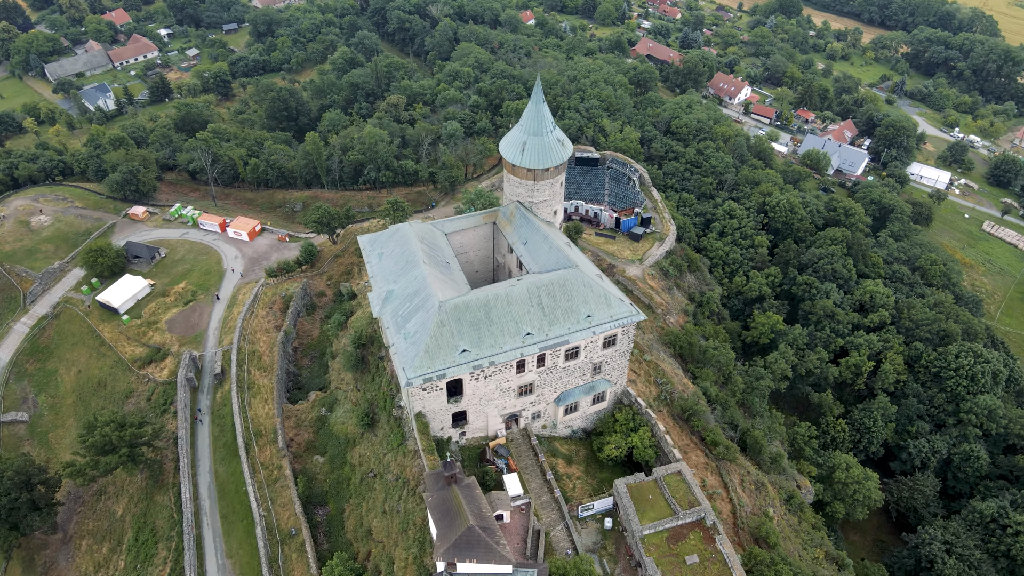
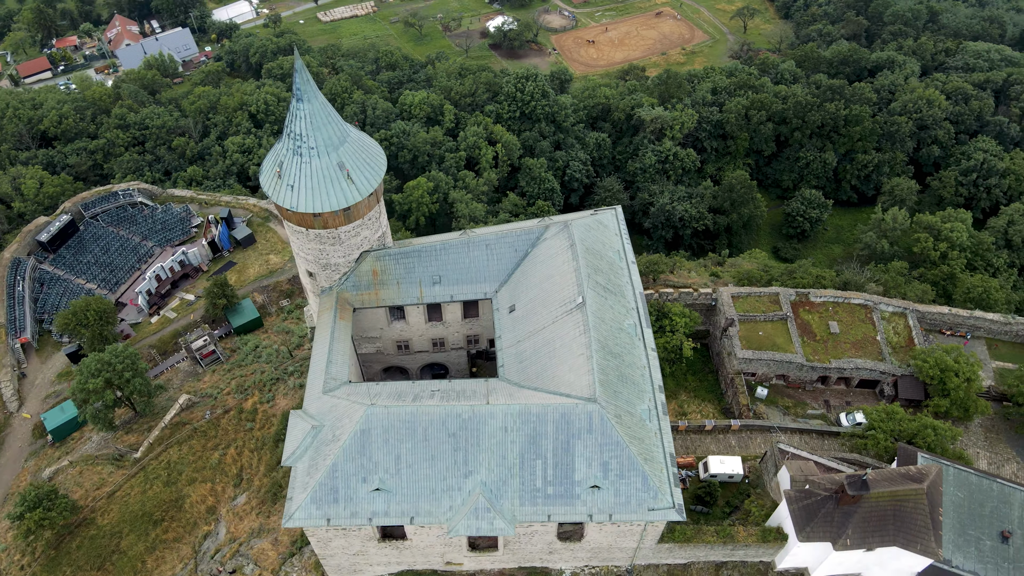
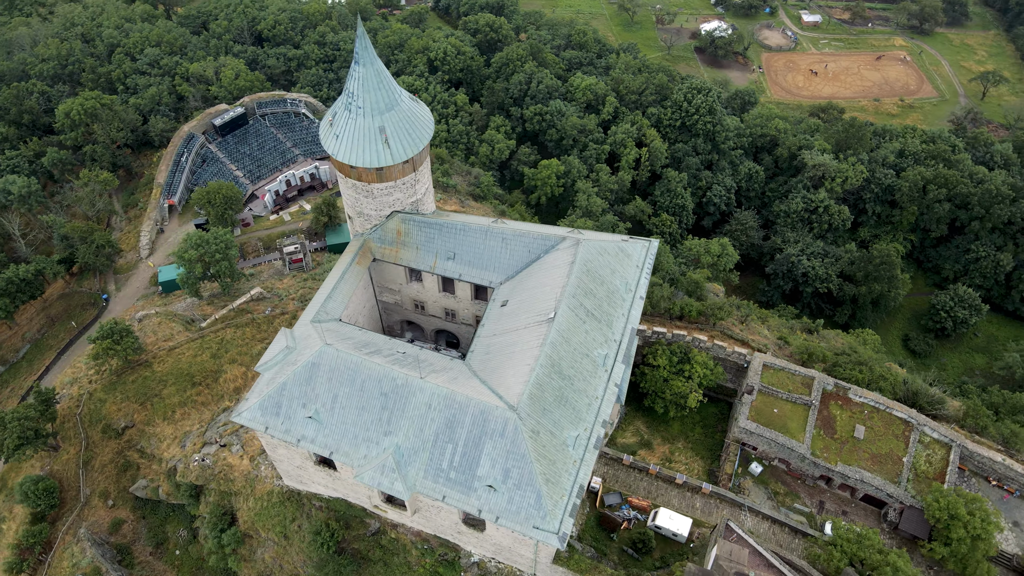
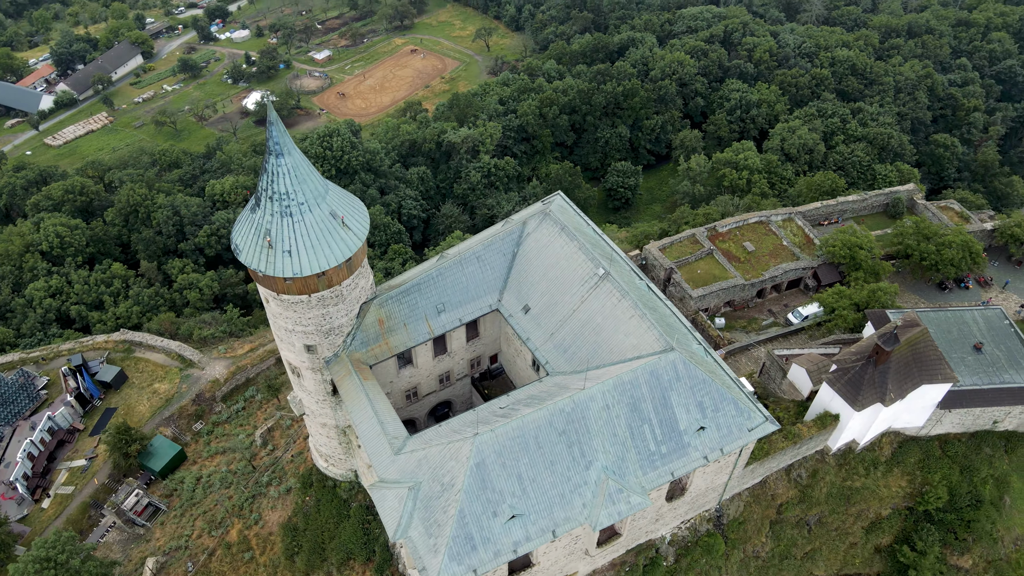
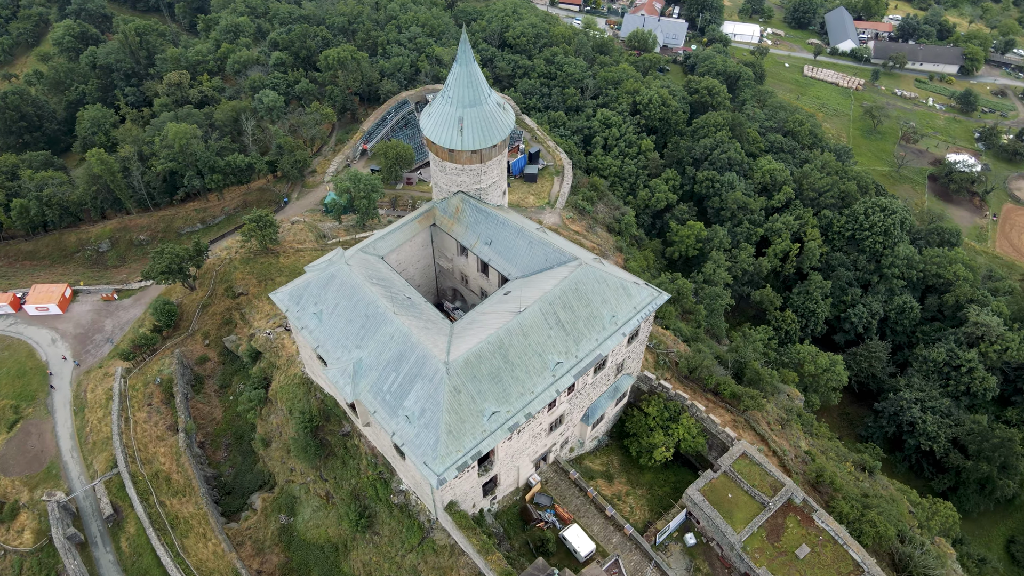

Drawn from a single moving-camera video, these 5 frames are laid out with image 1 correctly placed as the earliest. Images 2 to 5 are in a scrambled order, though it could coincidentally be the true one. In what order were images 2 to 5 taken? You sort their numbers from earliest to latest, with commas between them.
5, 3, 2, 4
